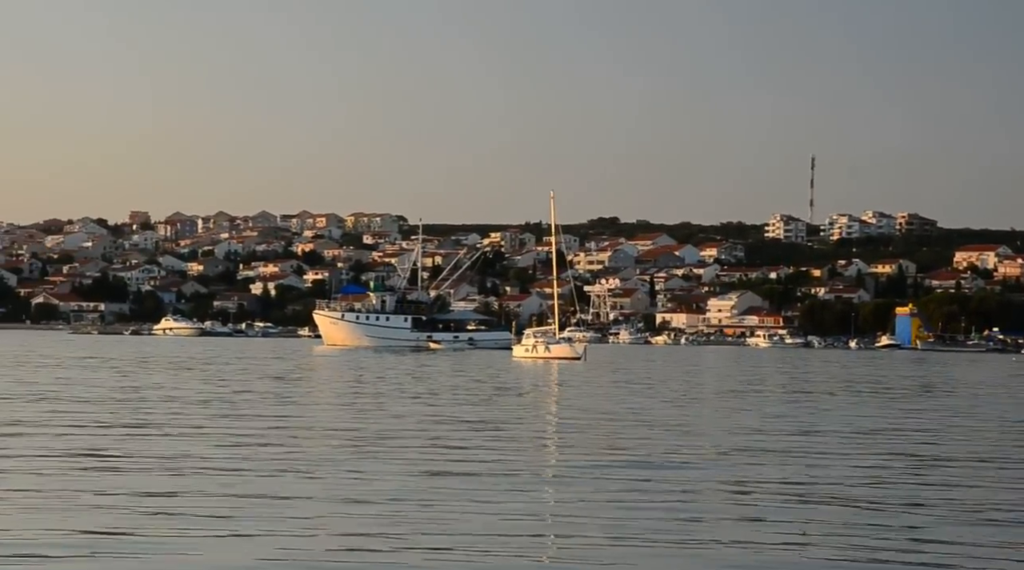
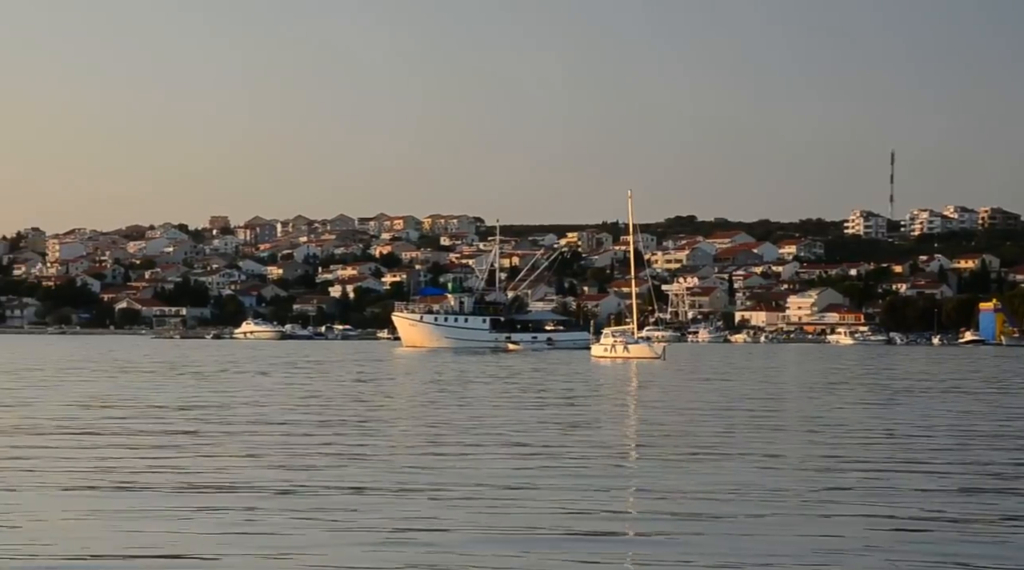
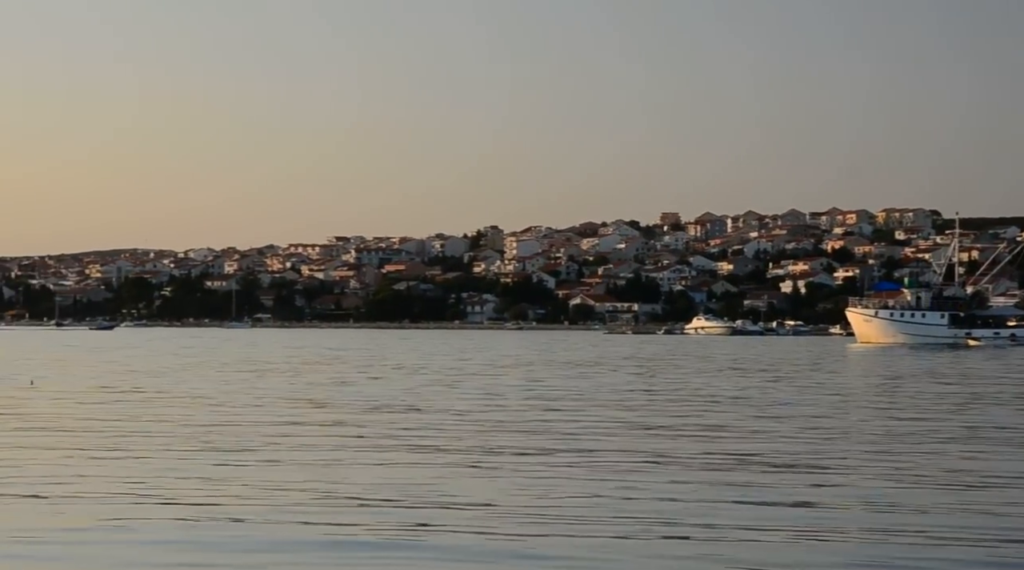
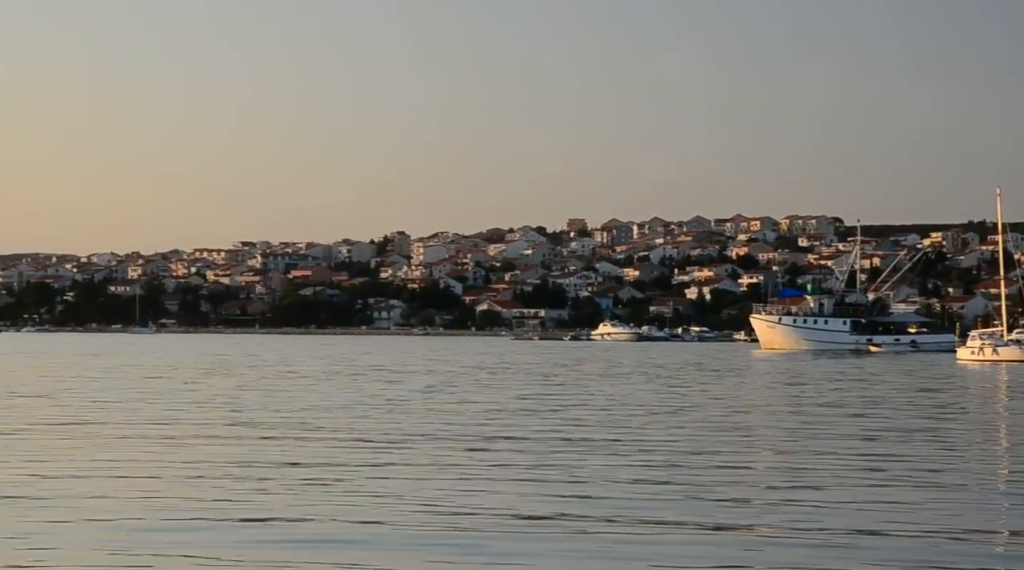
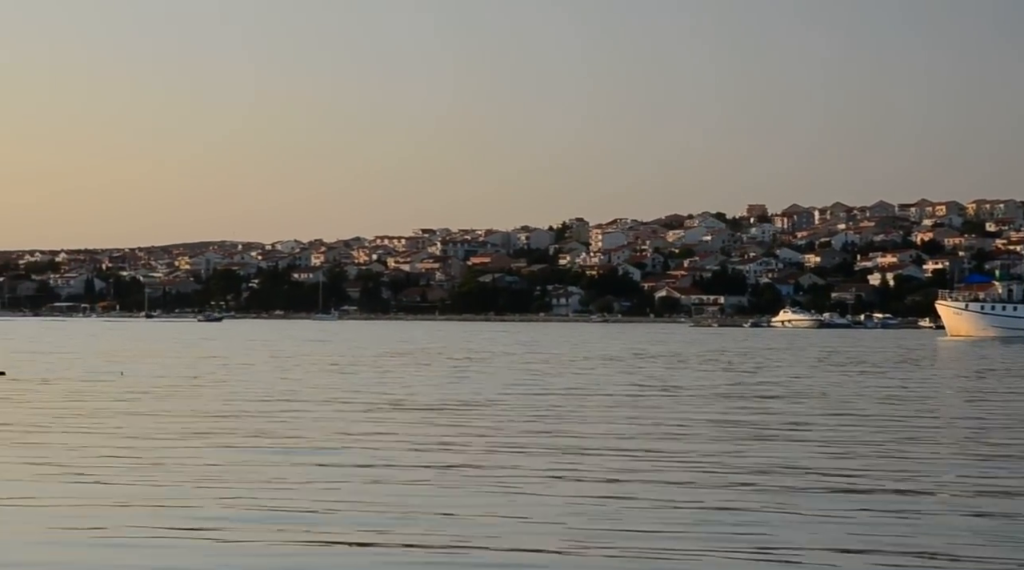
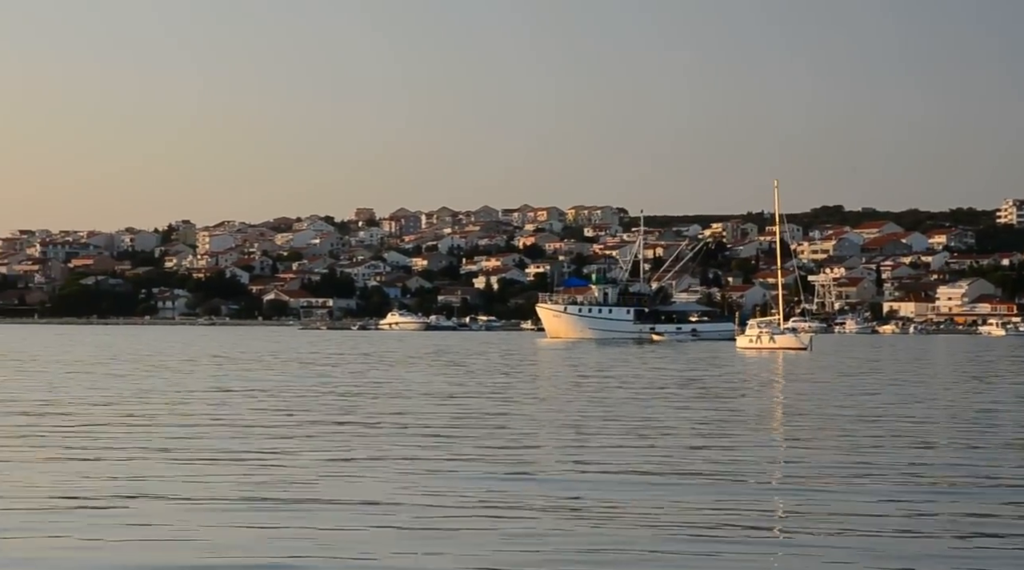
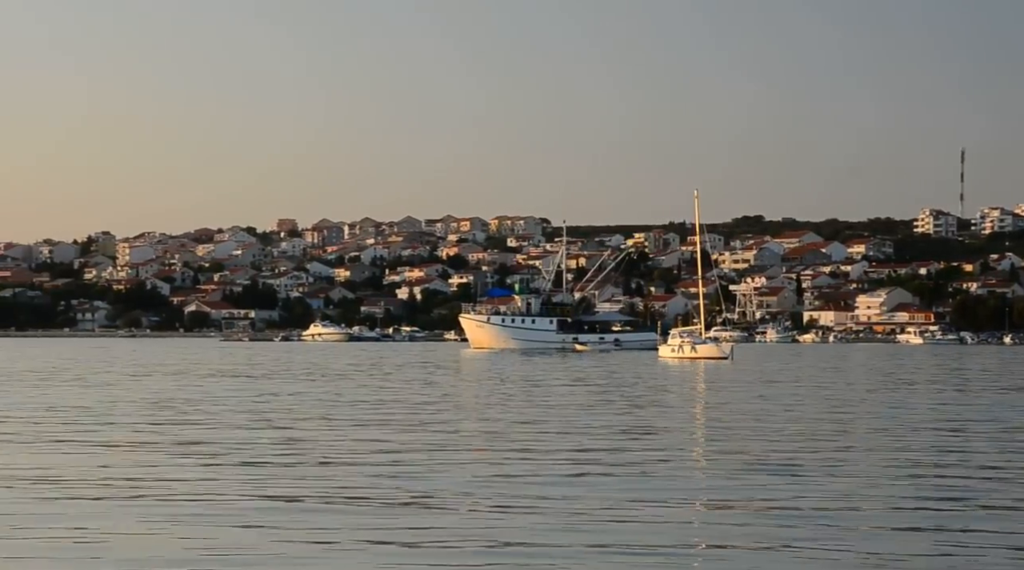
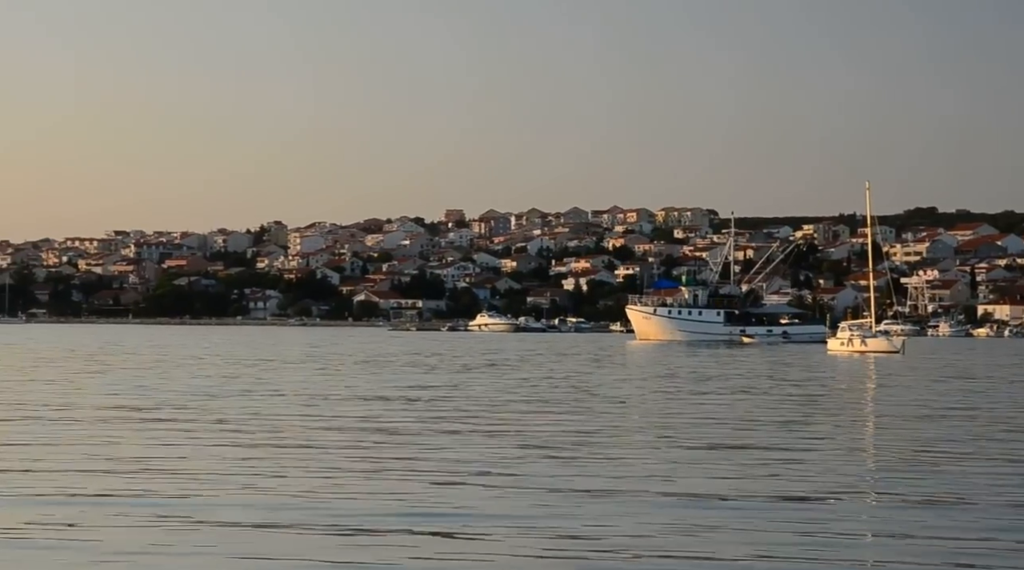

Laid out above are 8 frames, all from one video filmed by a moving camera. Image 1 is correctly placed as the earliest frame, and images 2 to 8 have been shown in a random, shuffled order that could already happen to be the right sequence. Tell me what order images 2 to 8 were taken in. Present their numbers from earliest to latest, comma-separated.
2, 7, 6, 8, 4, 3, 5
